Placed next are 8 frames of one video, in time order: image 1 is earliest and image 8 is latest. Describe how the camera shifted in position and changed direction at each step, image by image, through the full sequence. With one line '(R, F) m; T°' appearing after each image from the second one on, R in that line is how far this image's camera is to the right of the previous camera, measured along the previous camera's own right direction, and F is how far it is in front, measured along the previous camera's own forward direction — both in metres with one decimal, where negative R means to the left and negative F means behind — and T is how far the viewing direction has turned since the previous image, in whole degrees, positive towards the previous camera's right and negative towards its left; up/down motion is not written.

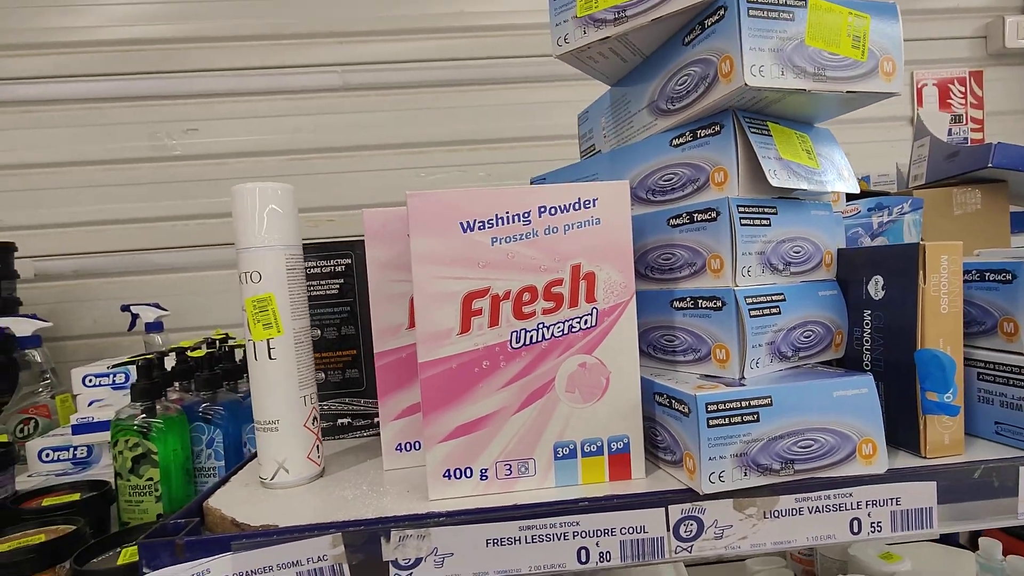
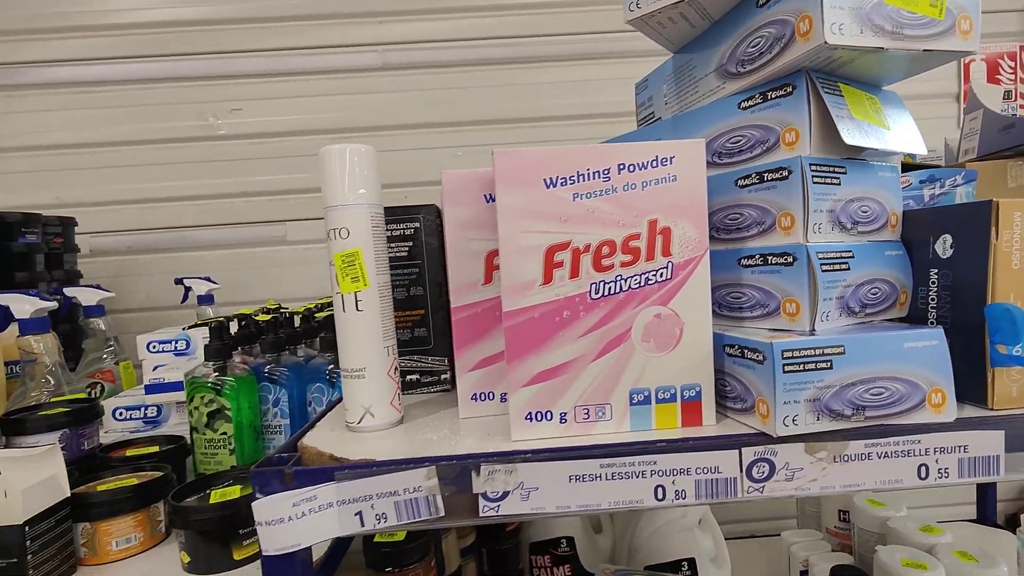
(-0.1, 0.0) m; -2°
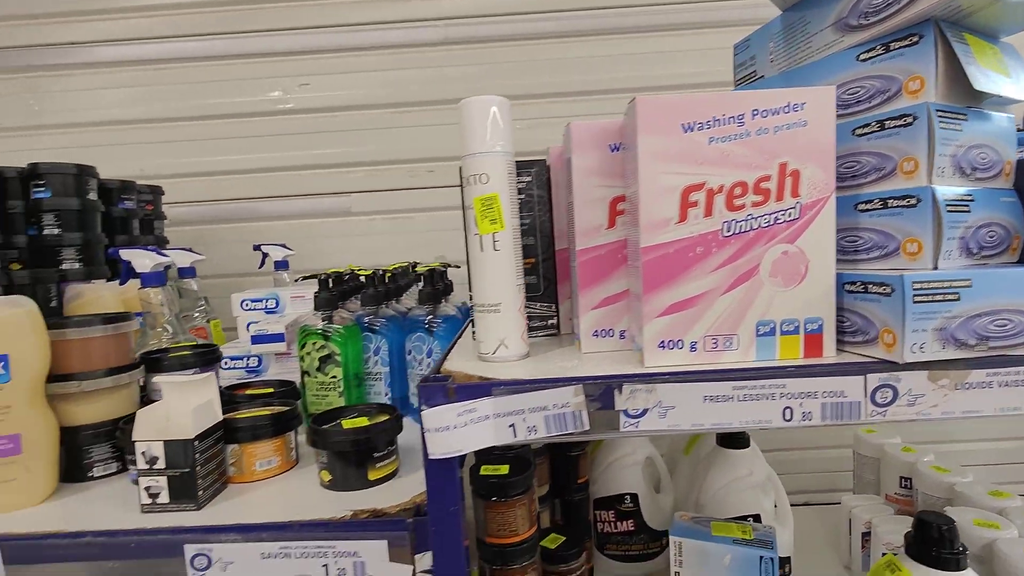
(-0.2, -0.1) m; -3°
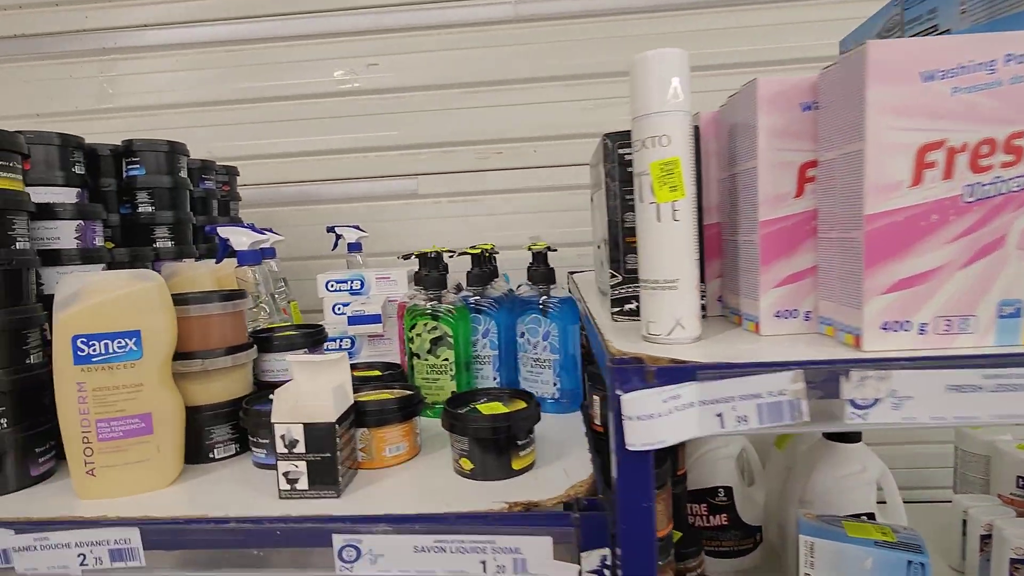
(-0.2, +0.1) m; -3°
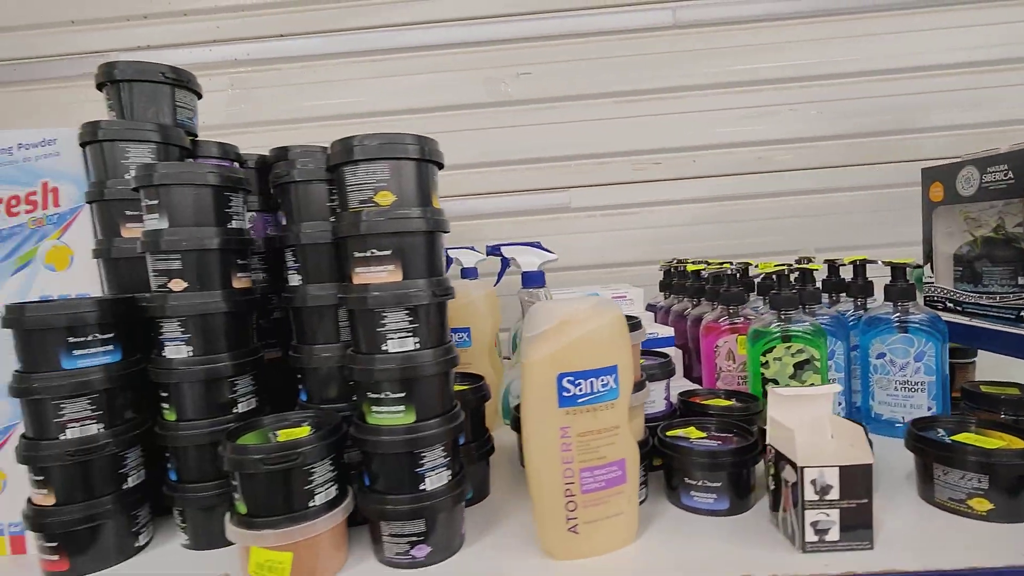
(-0.8, +0.1) m; +1°
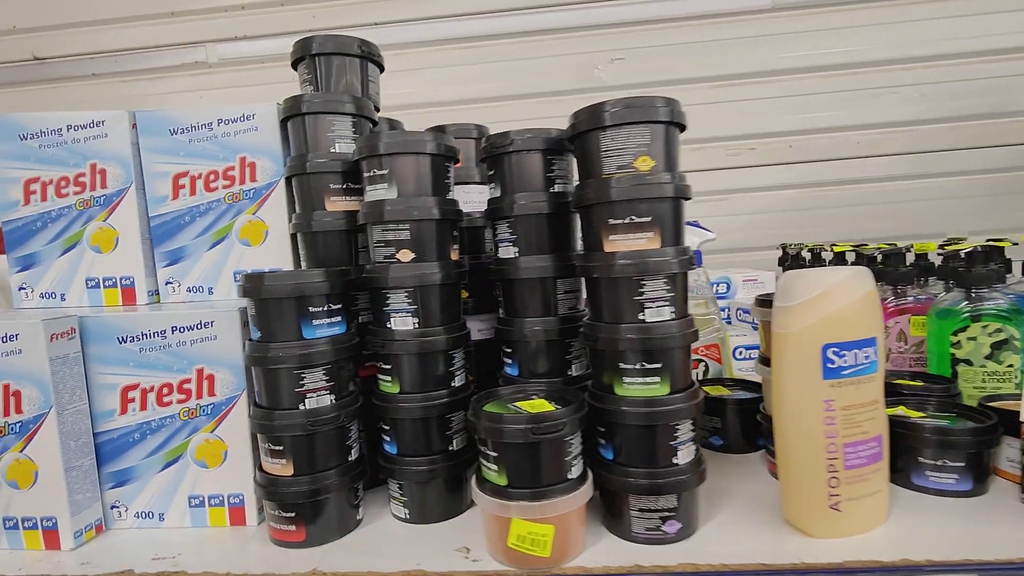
(-0.3, 0.0) m; -2°
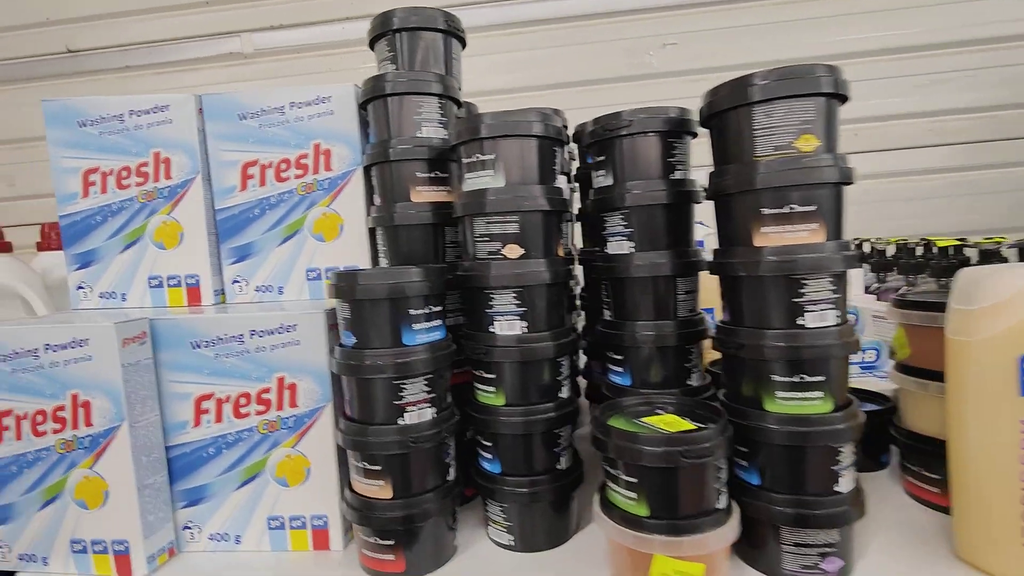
(-0.2, +0.1) m; -1°
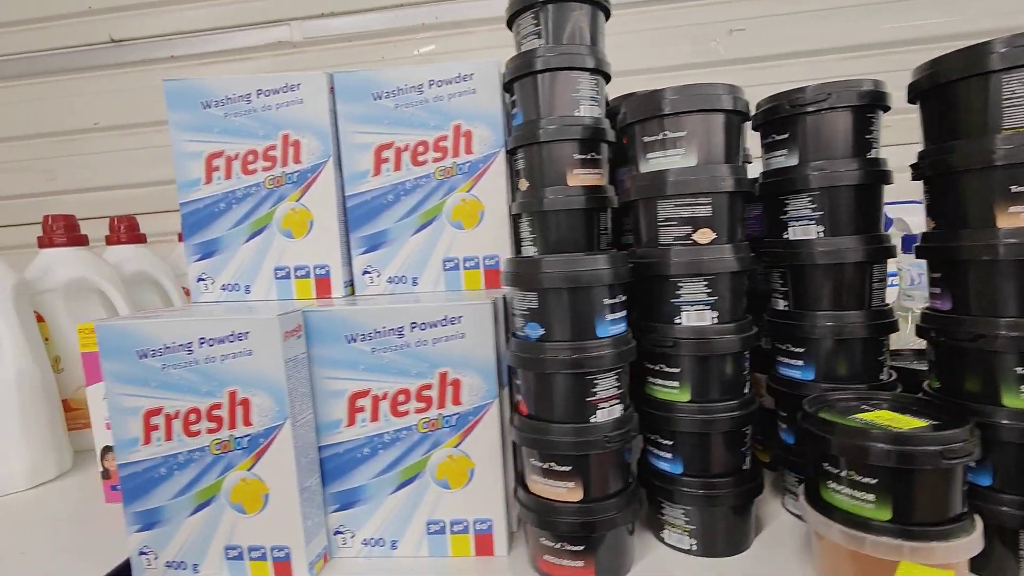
(-0.2, +0.1) m; 0°
